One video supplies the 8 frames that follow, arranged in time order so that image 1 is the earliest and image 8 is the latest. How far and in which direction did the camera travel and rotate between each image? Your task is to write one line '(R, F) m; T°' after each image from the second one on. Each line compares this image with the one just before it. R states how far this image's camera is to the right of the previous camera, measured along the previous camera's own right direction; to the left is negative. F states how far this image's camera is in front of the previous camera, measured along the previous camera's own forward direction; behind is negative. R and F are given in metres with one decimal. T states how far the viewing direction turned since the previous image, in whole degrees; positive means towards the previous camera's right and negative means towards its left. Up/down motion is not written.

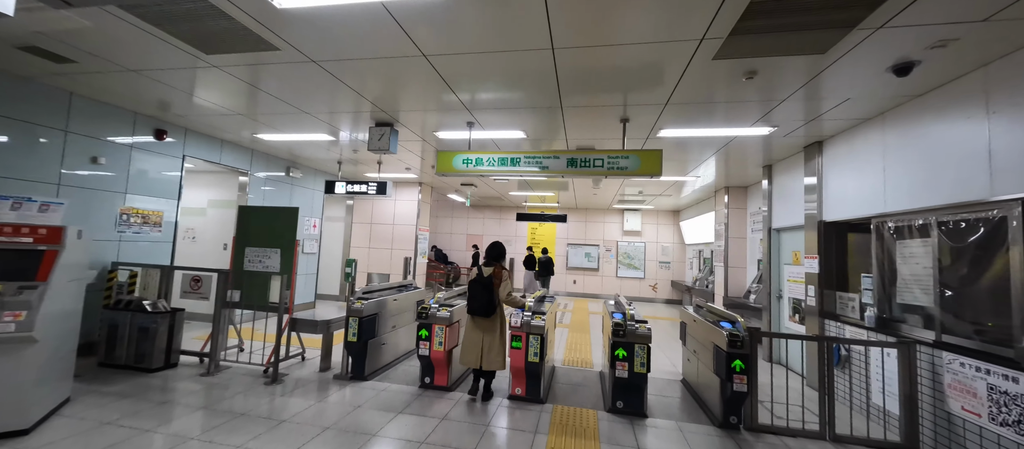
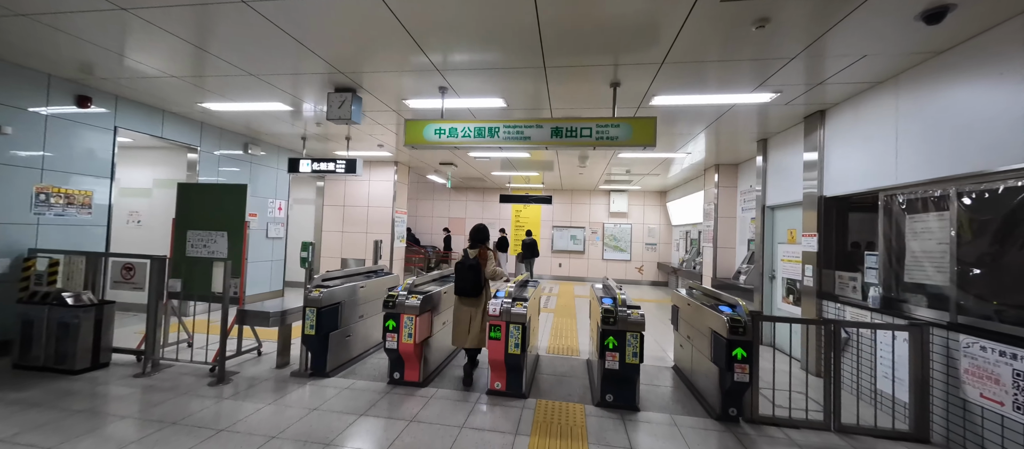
(+0.1, +0.4) m; +2°
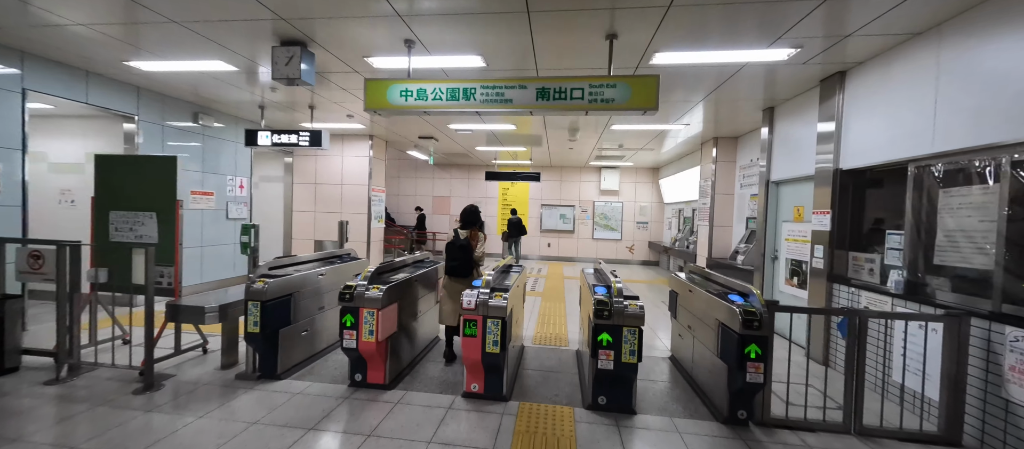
(+0.1, +0.4) m; +2°
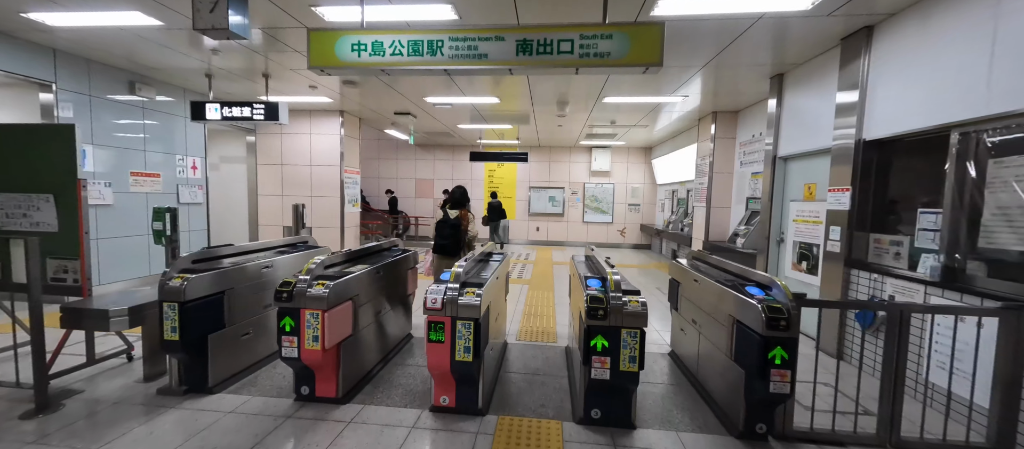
(+0.1, +0.4) m; +2°
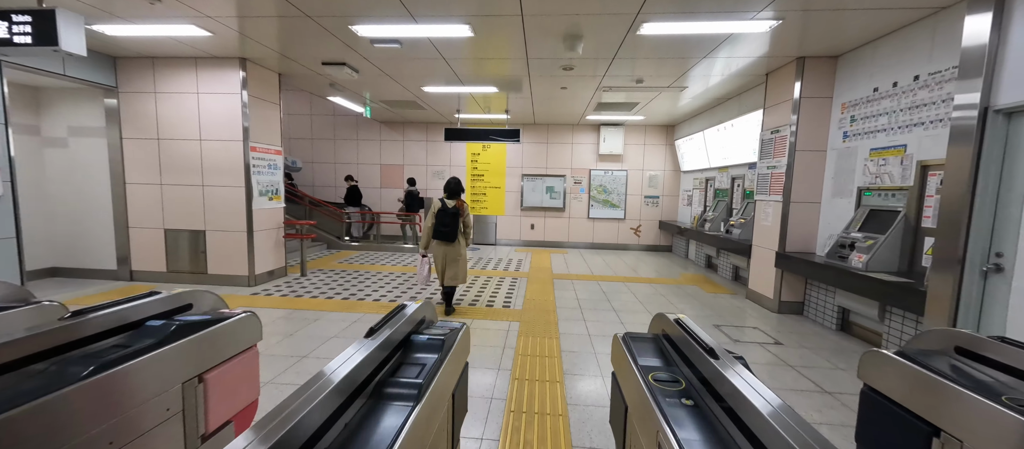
(+0.1, +1.9) m; +1°
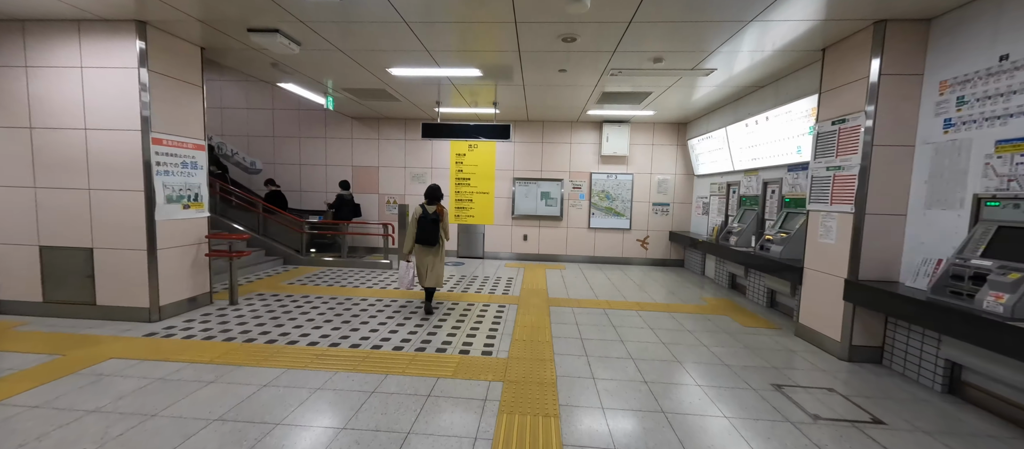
(+0.1, +1.0) m; +1°
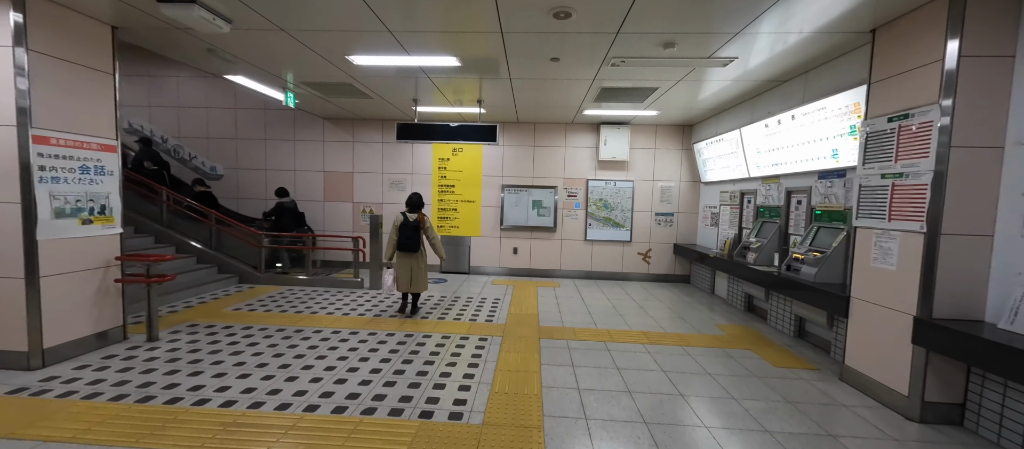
(+0.1, +0.6) m; +1°
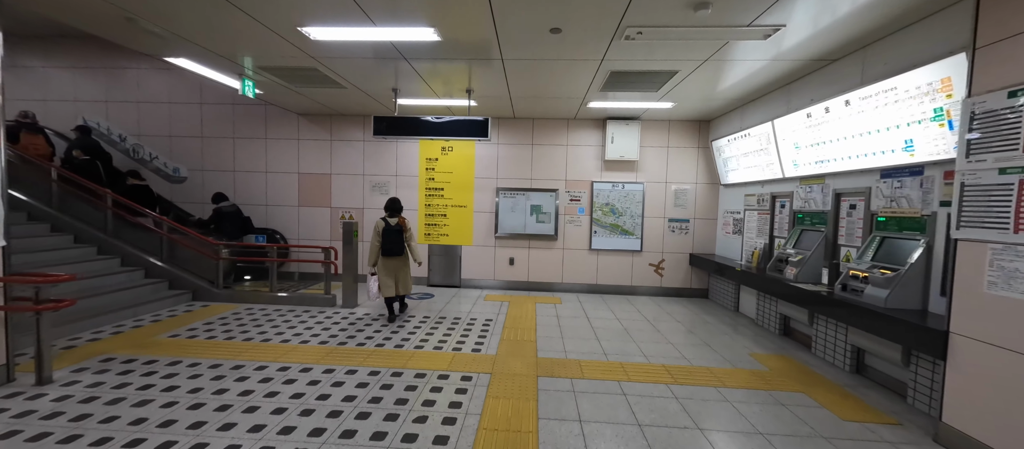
(+0.1, +0.7) m; 0°
